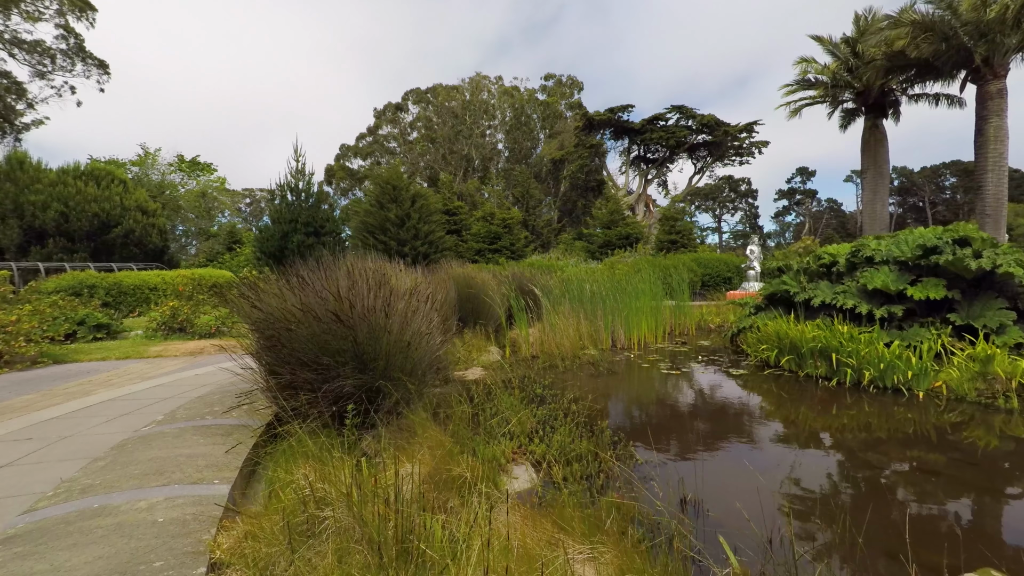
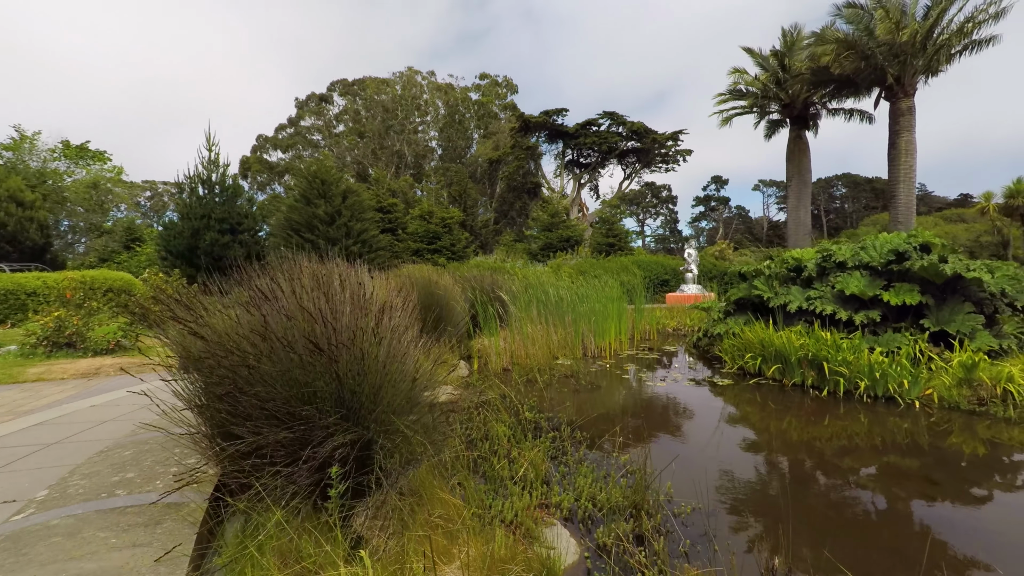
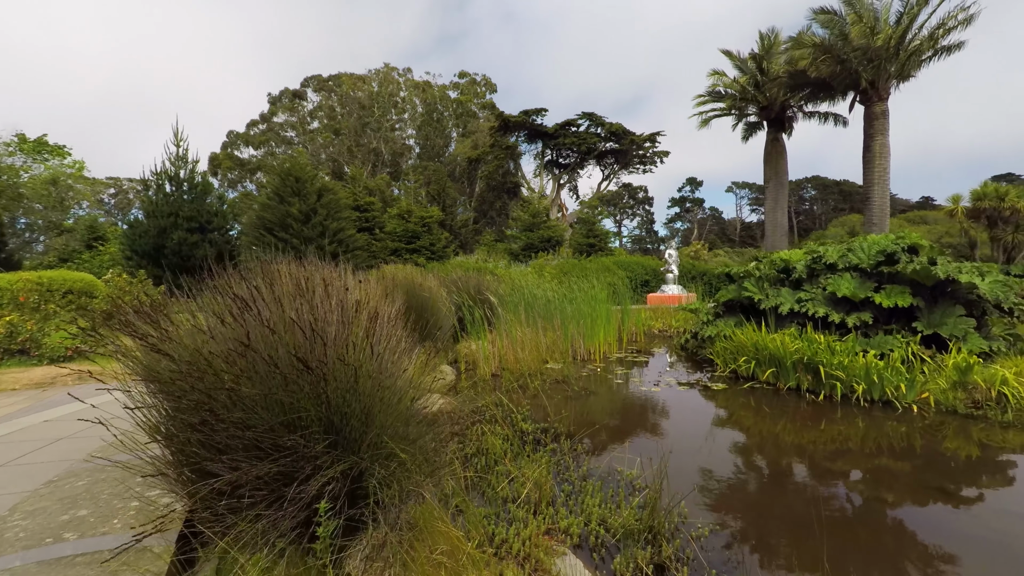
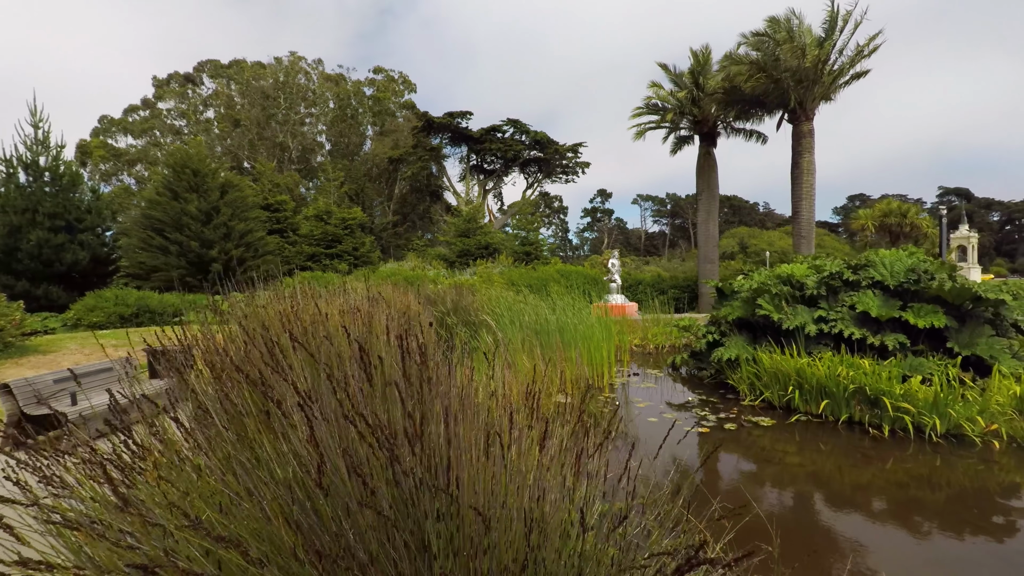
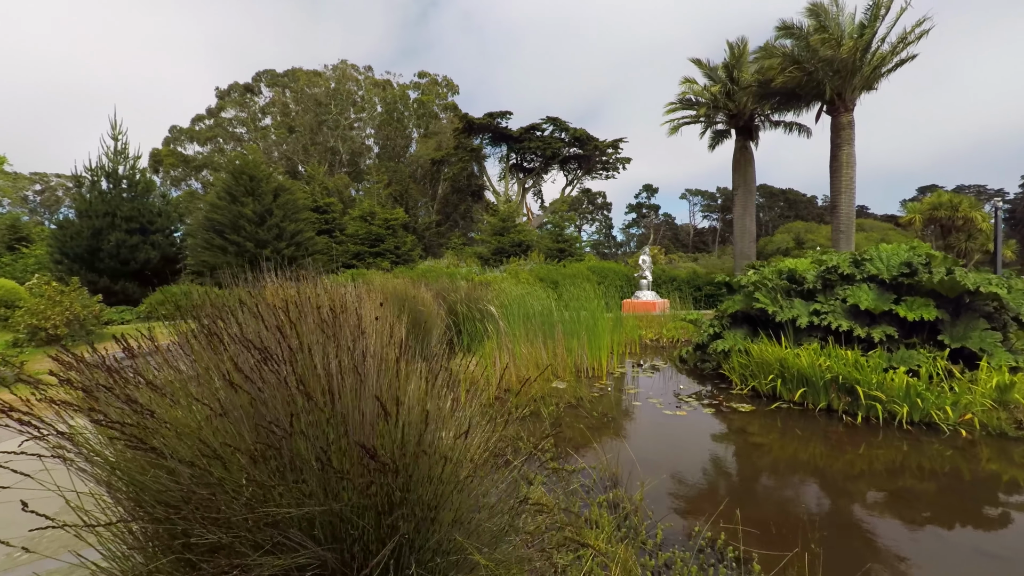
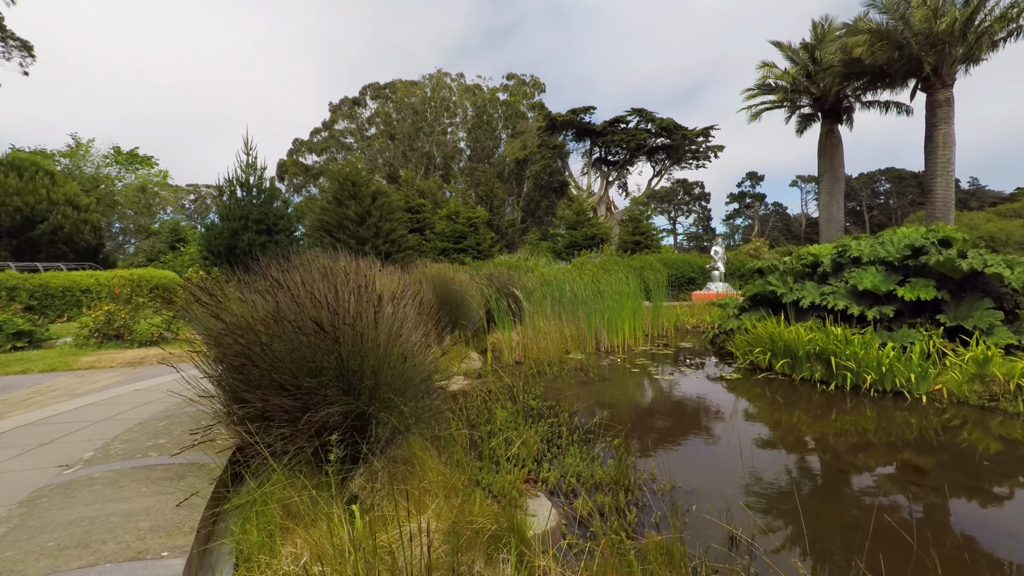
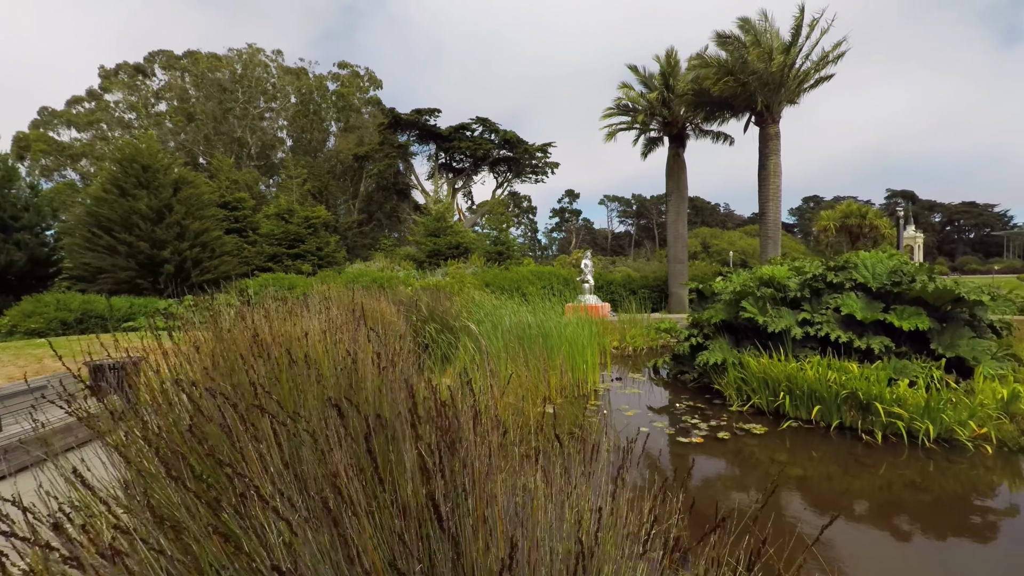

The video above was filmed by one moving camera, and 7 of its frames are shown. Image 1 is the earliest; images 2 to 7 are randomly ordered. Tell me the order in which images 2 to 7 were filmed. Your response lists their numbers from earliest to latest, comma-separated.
6, 2, 3, 5, 4, 7
